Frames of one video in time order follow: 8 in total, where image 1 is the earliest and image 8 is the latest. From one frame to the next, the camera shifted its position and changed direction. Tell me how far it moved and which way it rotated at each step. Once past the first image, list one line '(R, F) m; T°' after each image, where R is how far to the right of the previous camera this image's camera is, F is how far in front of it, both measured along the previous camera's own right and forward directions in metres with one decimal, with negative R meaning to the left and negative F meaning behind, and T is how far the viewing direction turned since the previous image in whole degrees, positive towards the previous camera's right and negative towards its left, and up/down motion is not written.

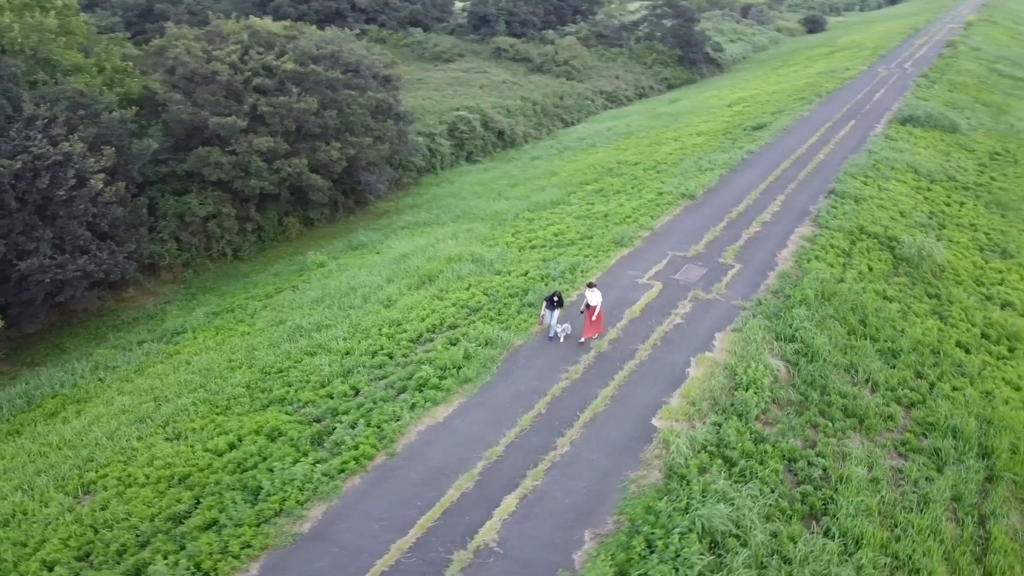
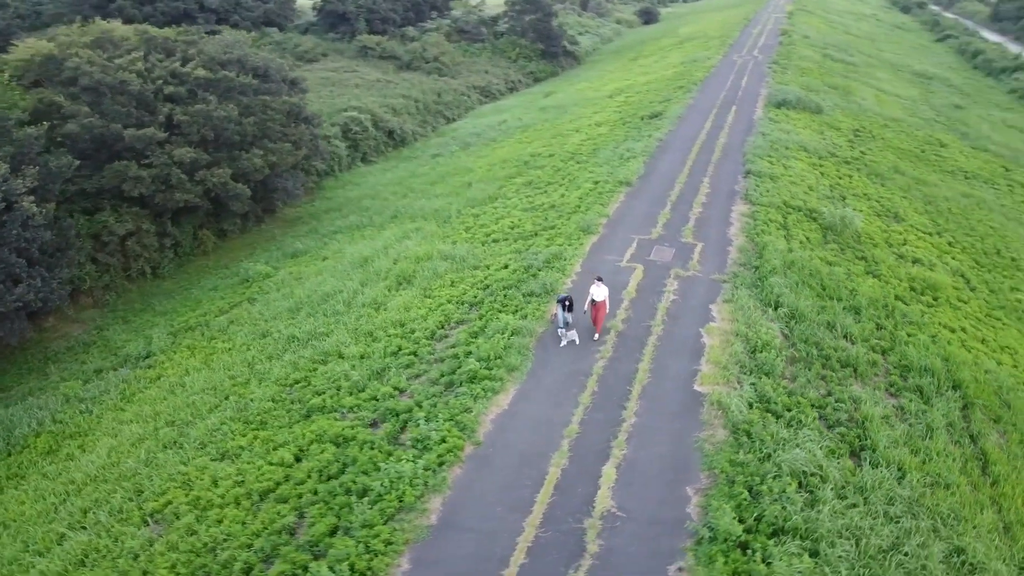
(-3.3, -0.4) m; +11°
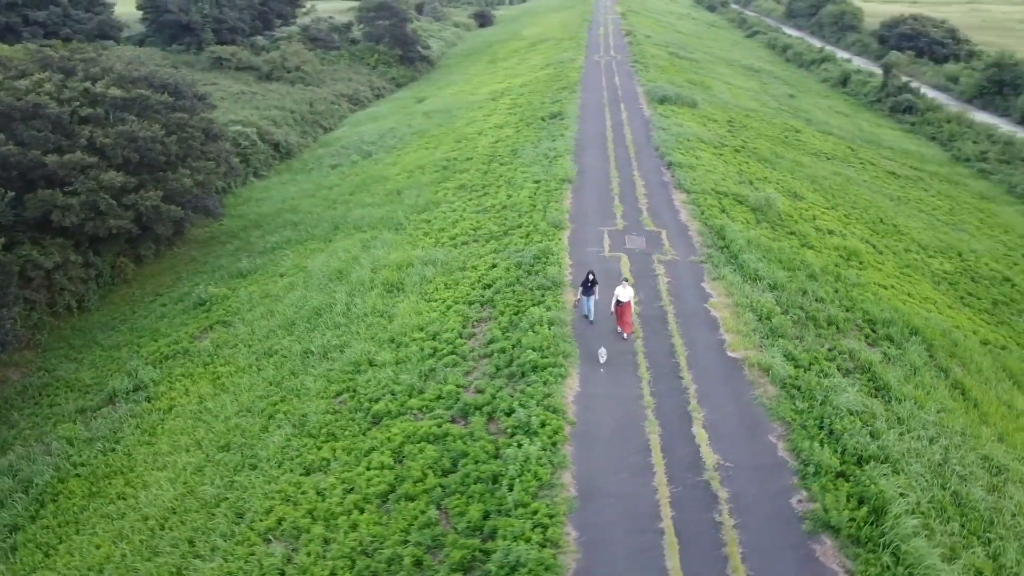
(-4.0, -0.7) m; +12°
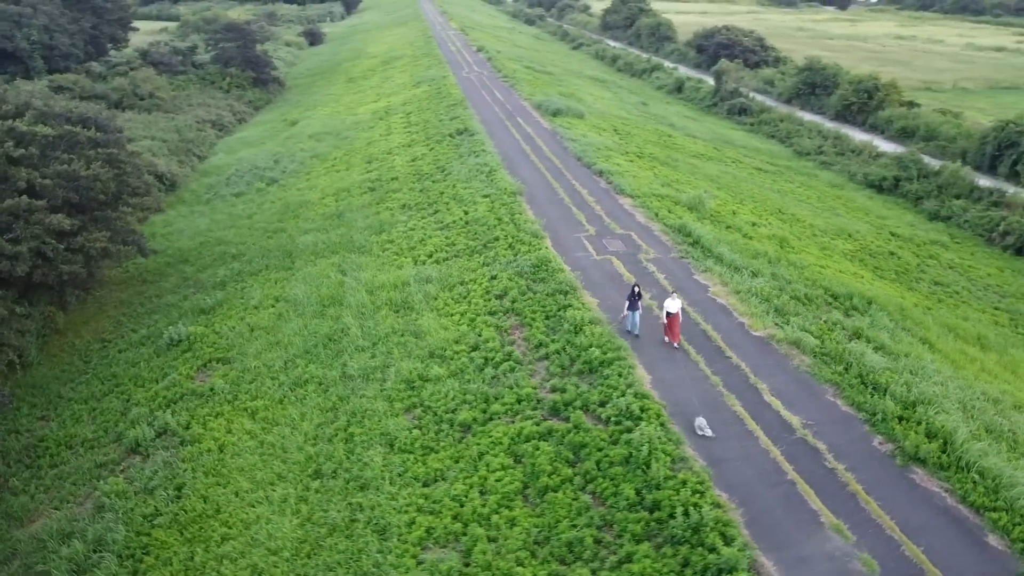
(-4.7, -0.7) m; +12°
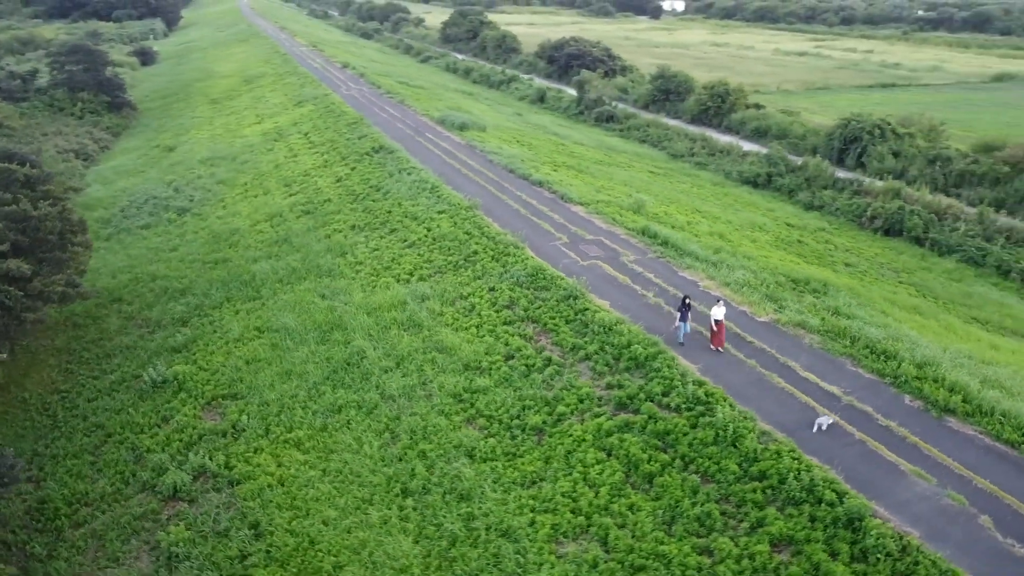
(-4.5, -0.5) m; +12°
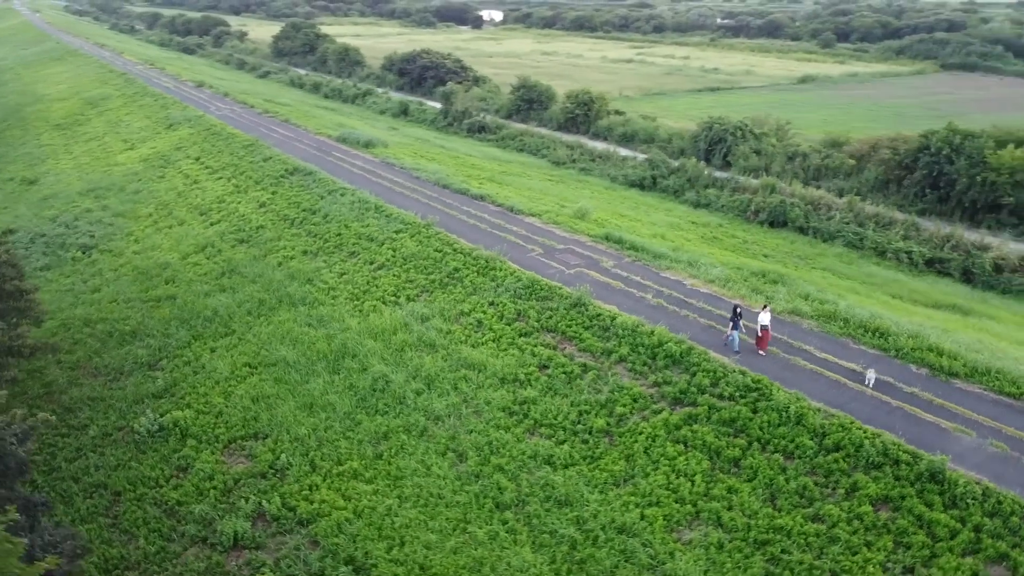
(-4.7, -0.2) m; +12°
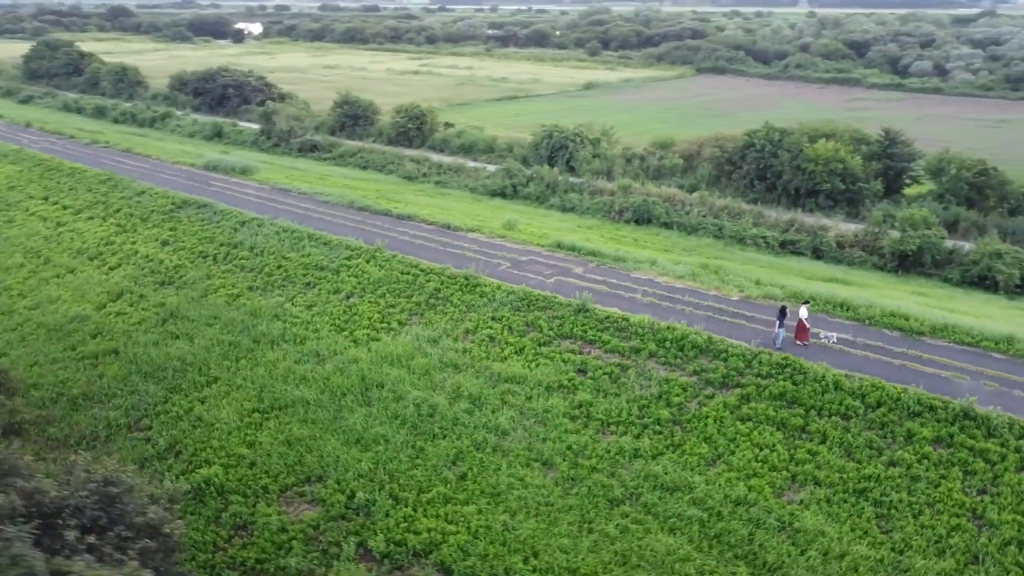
(-6.4, 0.0) m; +16°
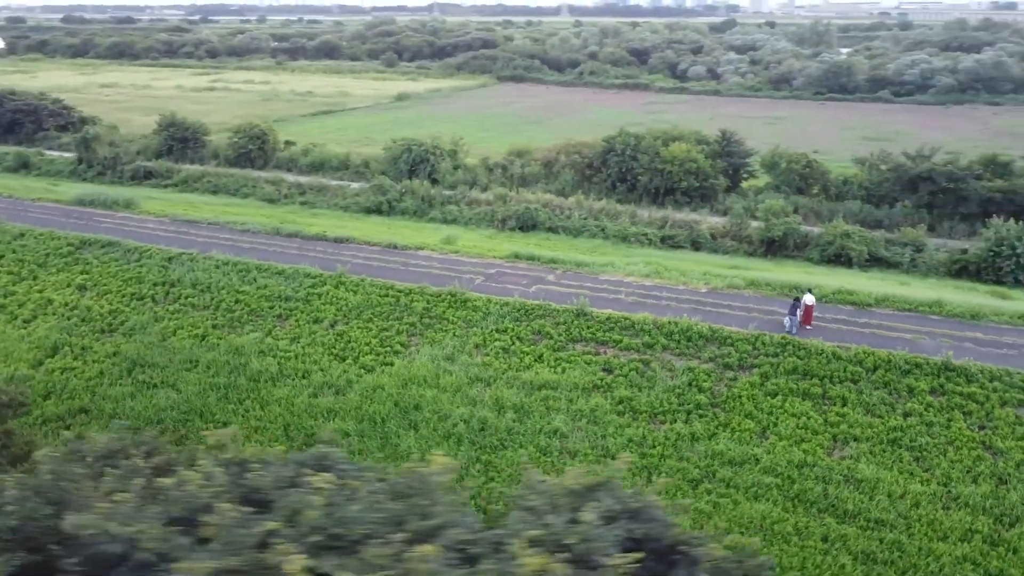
(-6.3, -0.2) m; +15°
